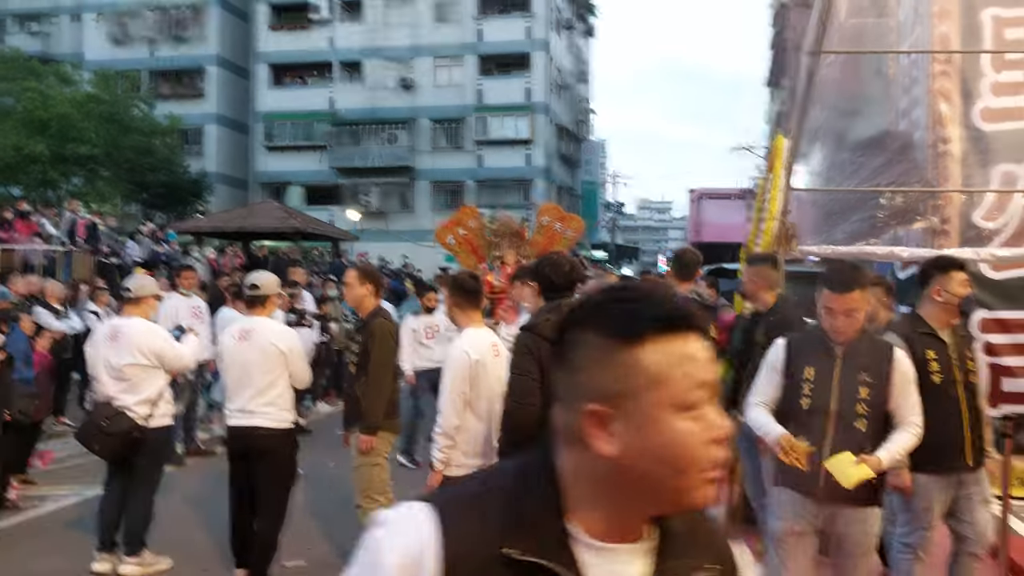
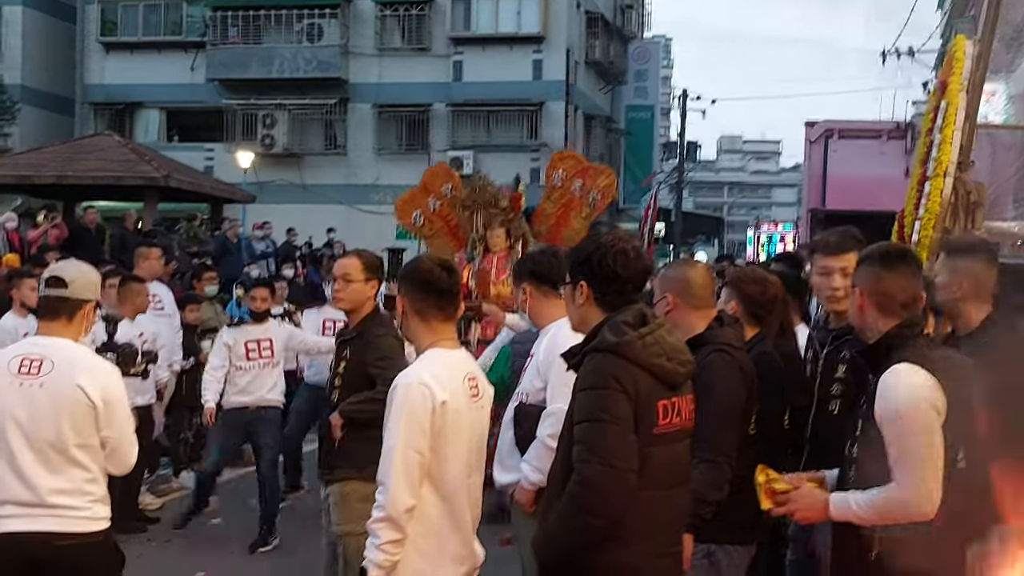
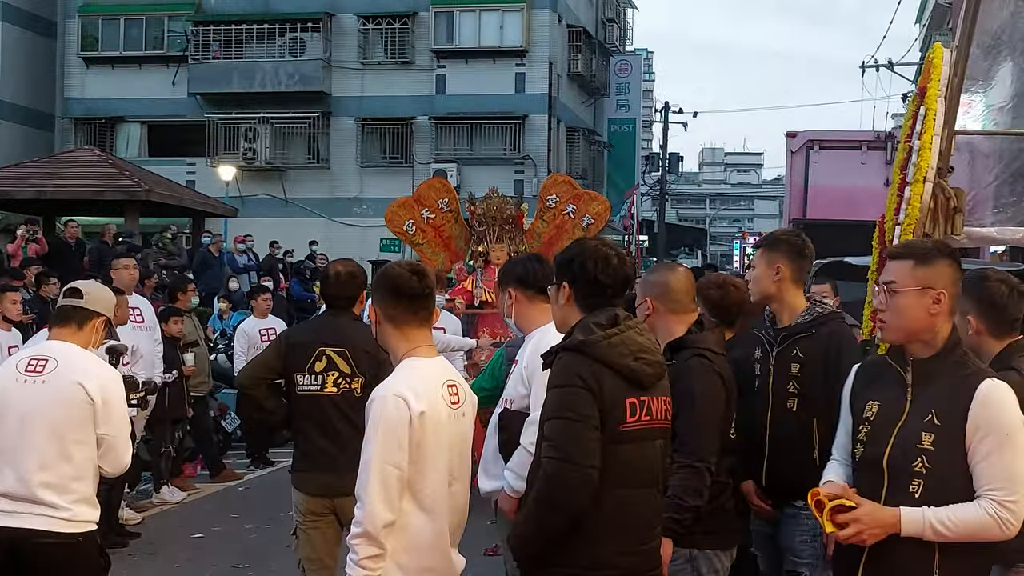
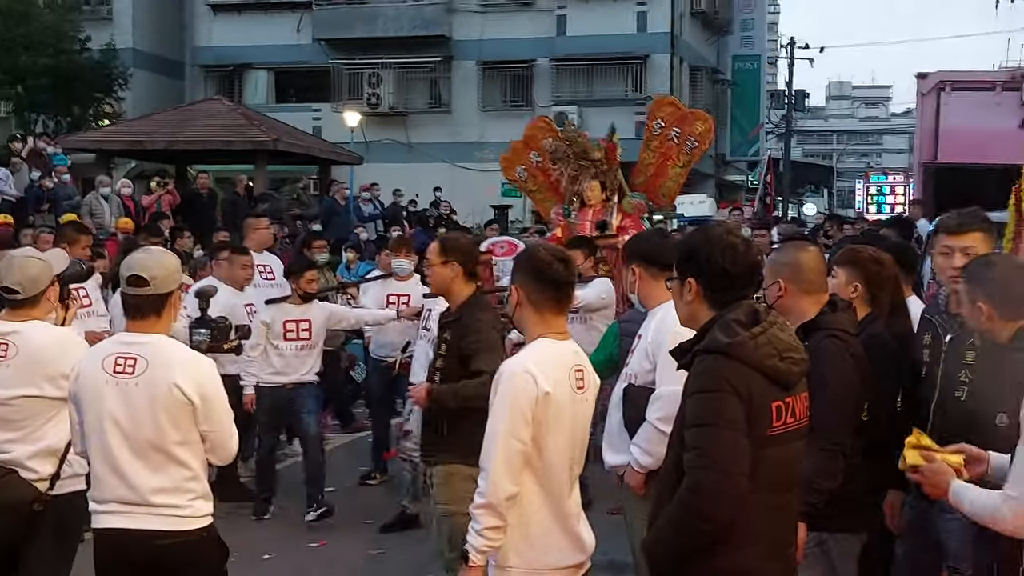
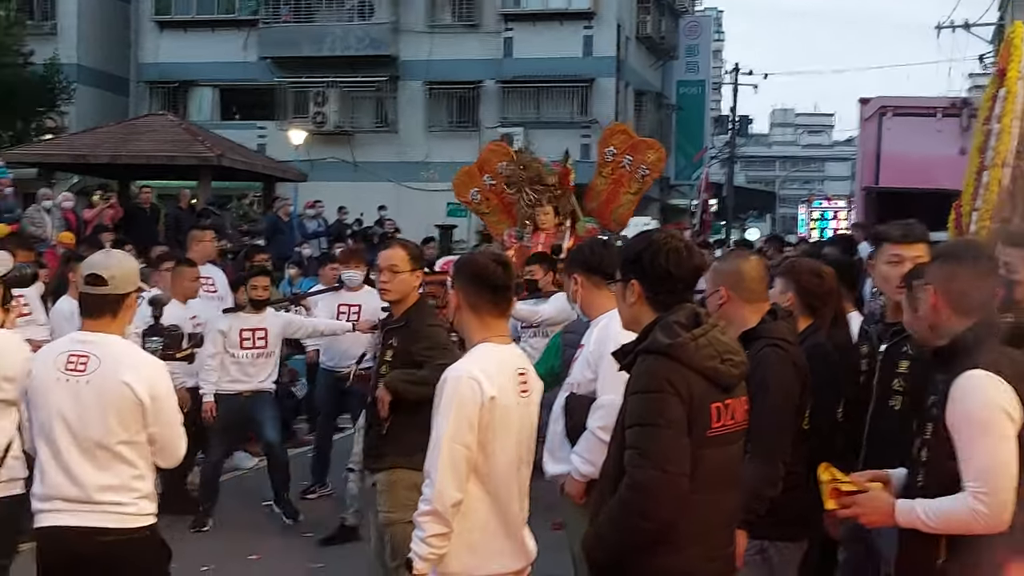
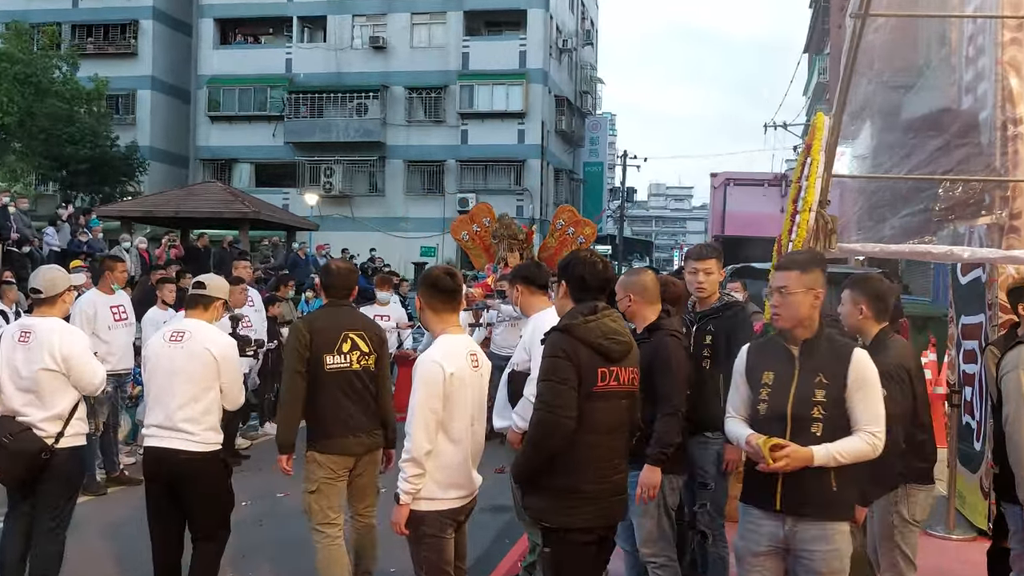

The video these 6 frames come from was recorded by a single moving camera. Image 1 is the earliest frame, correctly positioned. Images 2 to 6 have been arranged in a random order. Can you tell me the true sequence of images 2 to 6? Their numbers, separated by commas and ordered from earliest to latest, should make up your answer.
6, 3, 2, 5, 4
